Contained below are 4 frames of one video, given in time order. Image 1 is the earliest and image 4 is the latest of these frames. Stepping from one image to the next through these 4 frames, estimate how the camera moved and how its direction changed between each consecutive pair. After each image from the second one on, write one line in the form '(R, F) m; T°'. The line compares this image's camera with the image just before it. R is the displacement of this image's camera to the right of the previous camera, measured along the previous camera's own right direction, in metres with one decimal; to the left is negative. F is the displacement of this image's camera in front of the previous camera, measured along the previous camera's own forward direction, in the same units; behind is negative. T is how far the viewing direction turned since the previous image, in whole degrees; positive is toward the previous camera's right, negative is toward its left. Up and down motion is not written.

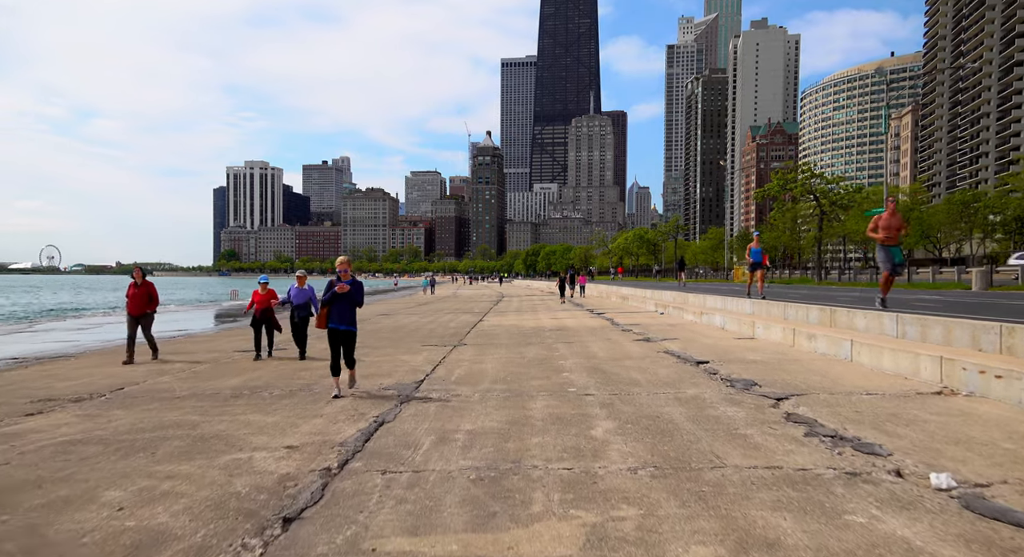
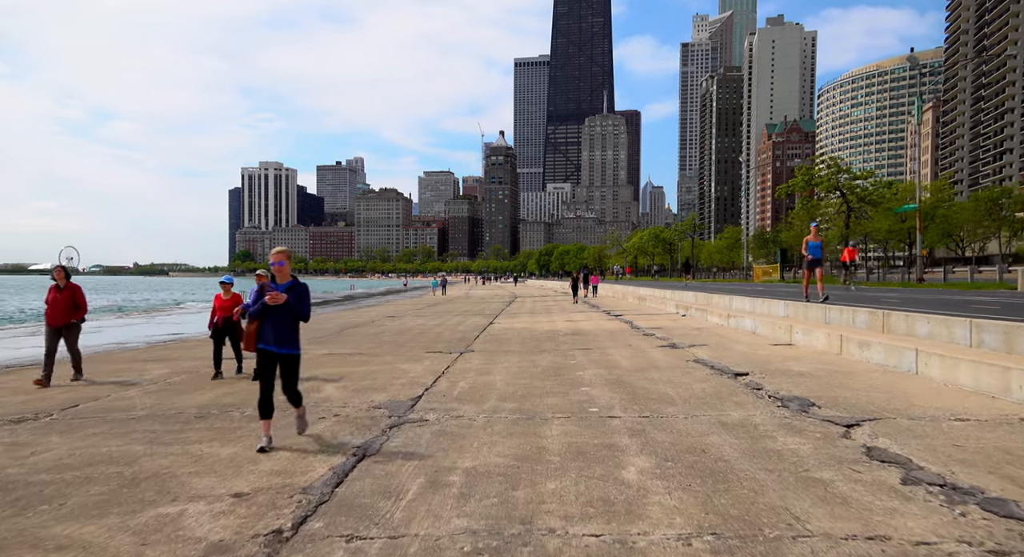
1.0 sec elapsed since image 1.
(0.0, +1.2) m; -1°
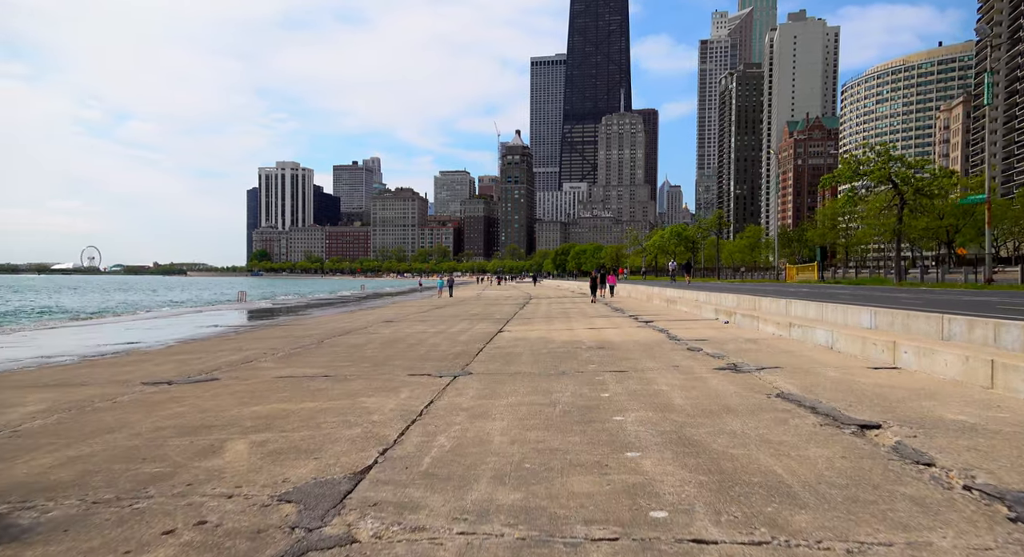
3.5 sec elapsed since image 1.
(+0.1, +3.1) m; -1°
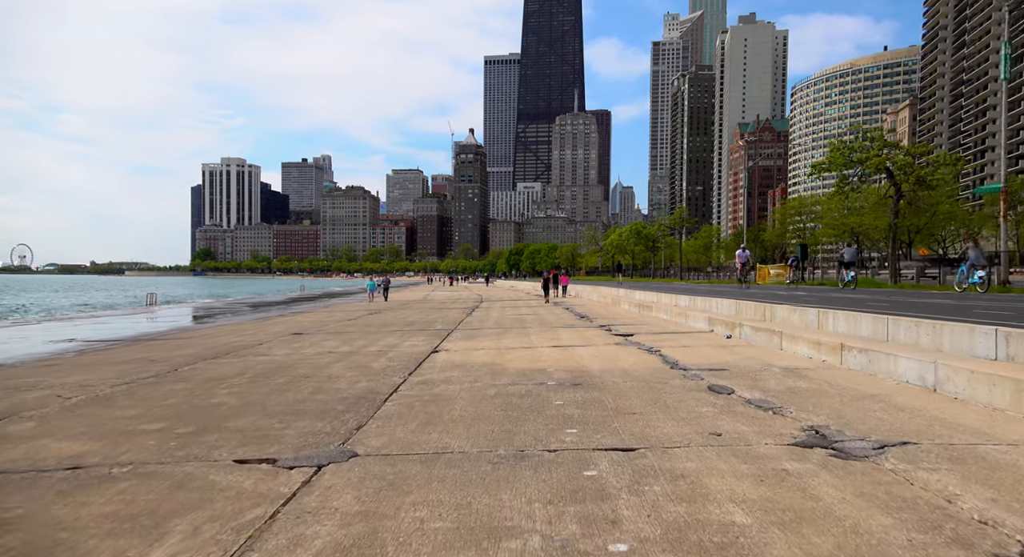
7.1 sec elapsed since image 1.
(+0.3, +4.6) m; +4°
